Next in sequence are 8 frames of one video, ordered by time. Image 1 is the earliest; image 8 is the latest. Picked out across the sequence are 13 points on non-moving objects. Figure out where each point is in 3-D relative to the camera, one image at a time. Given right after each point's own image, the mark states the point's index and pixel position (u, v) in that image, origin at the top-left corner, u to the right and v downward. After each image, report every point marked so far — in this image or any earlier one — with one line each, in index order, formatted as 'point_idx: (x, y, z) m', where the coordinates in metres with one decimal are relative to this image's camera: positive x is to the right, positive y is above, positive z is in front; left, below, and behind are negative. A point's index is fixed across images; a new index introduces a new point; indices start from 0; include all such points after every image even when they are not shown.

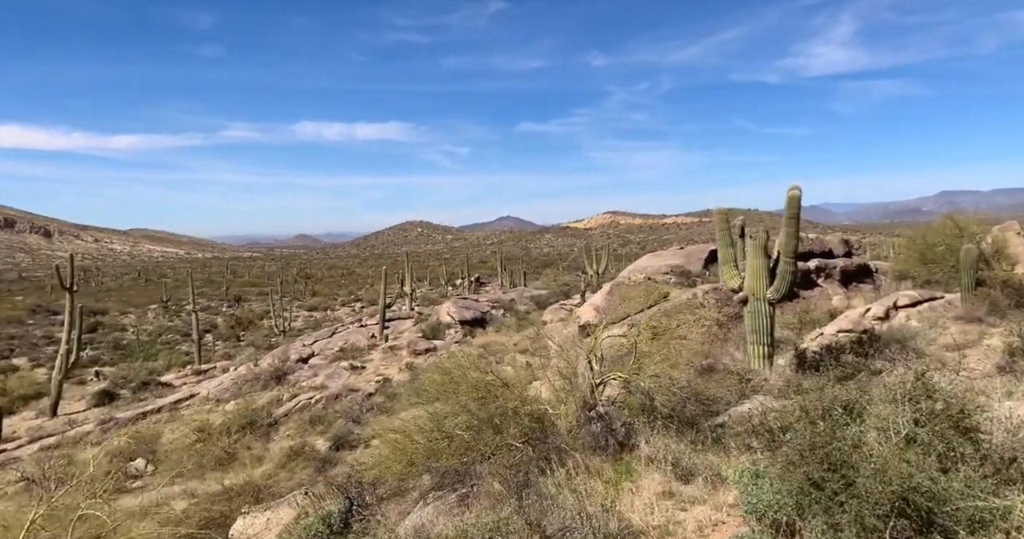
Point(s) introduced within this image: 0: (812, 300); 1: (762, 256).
0: (+6.8, -0.7, +15.2) m
1: (+3.3, +0.2, +8.9) m
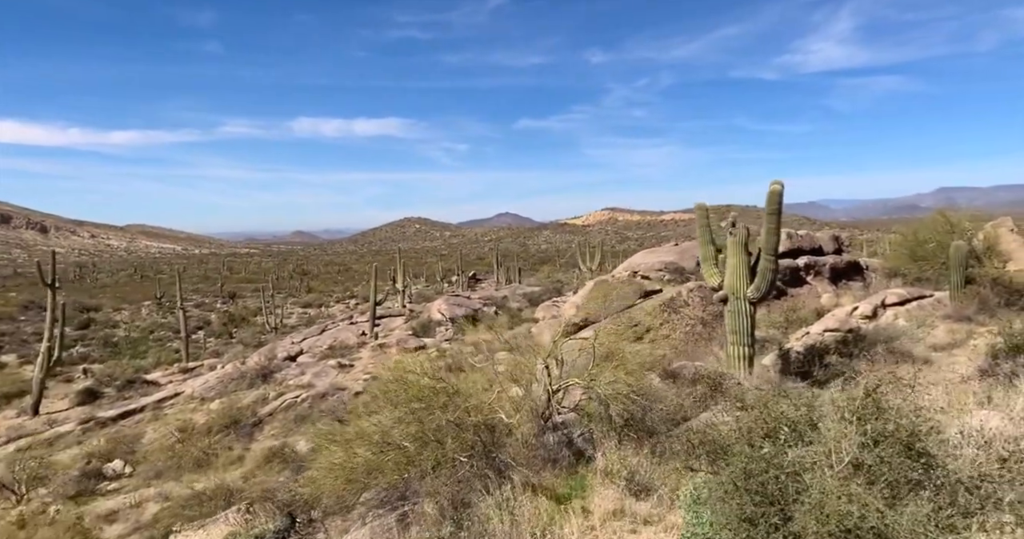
0: (+6.5, -0.6, +15.0) m
1: (+3.0, +0.2, +8.7) m
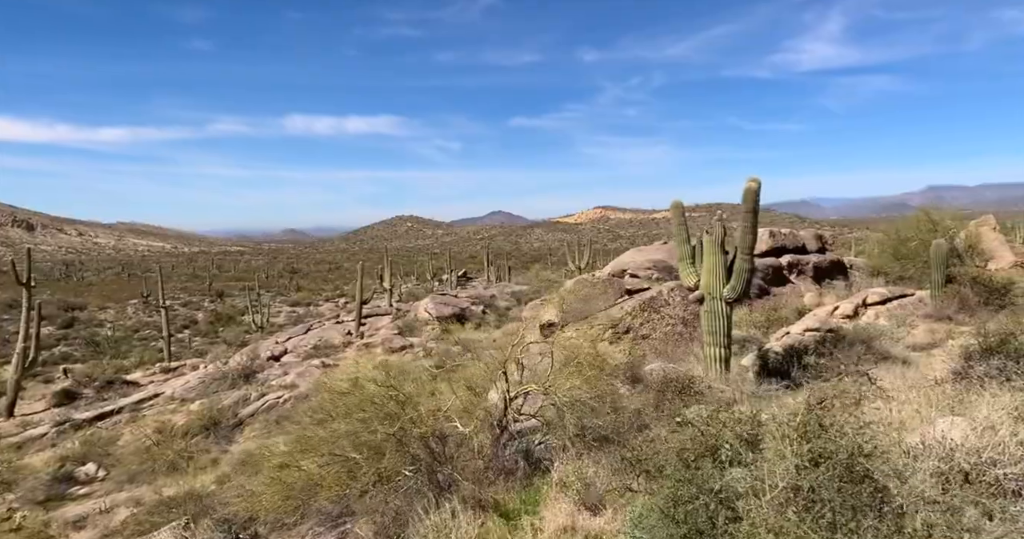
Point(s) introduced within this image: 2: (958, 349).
0: (+6.0, -0.6, +14.9) m
1: (+2.6, +0.2, +8.5) m
2: (+4.4, -0.8, +6.7) m
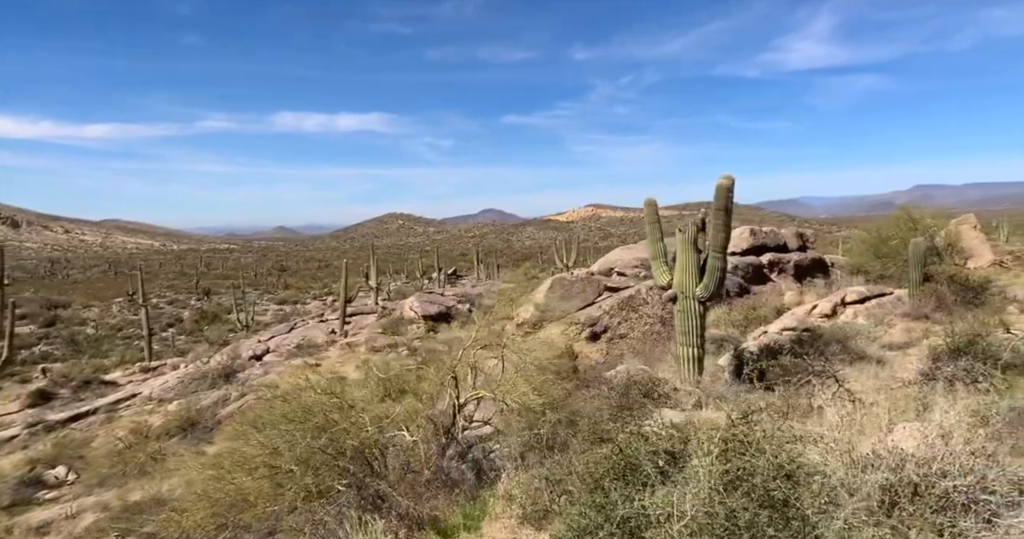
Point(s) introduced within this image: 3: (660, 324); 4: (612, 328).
0: (+5.6, -0.6, +14.9) m
1: (+2.3, +0.2, +8.4) m
2: (+4.1, -0.8, +6.6) m
3: (+2.6, -1.0, +12.0) m
4: (+1.8, -1.0, +11.7) m
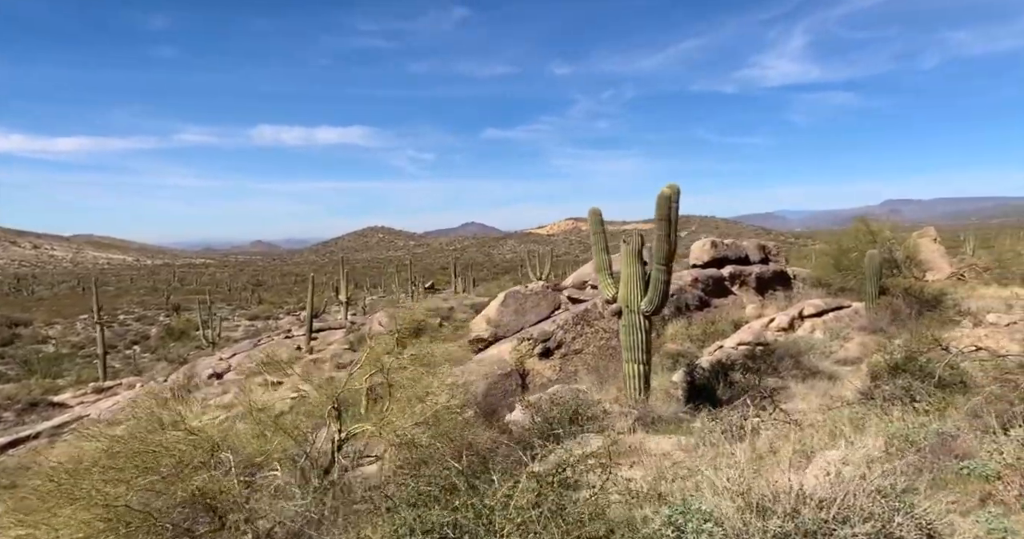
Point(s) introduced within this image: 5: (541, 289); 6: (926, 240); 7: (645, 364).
0: (+4.6, -0.9, +14.7) m
1: (+1.5, +0.1, +8.1) m
2: (+3.4, -0.9, +6.4) m
3: (+1.8, -1.2, +11.7) m
4: (+0.9, -1.2, +11.3) m
5: (+0.6, -0.4, +12.8) m
6: (+10.4, +0.7, +16.9) m
7: (+1.6, -1.1, +8.0) m
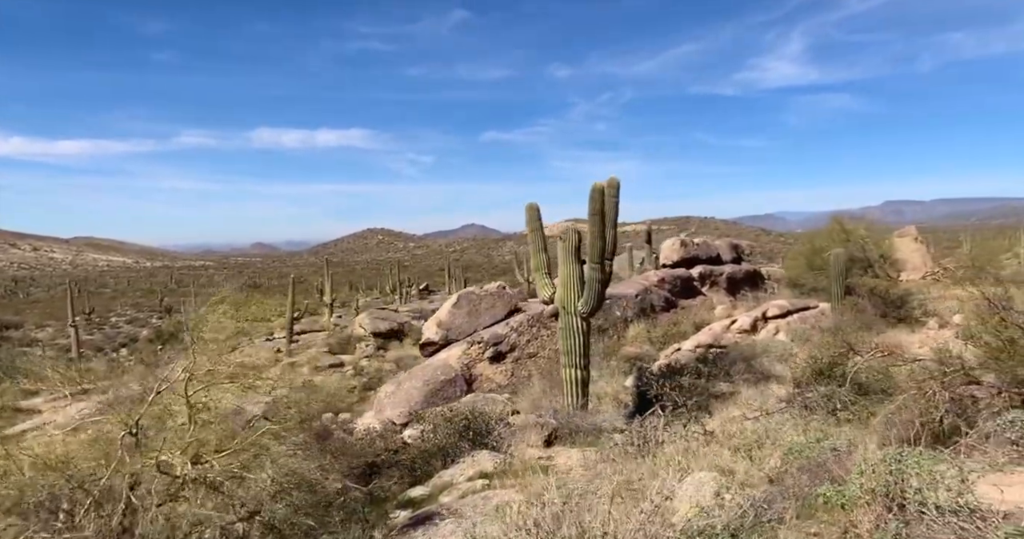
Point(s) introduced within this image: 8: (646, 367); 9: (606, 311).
0: (+3.8, -0.9, +14.2) m
1: (+0.7, +0.1, +7.7) m
2: (+2.6, -0.9, +5.9) m
3: (+1.0, -1.2, +11.2) m
4: (+0.1, -1.2, +10.9) m
5: (-0.3, -0.4, +12.4) m
6: (+9.5, +0.8, +16.5) m
7: (+0.8, -1.1, +7.6) m
8: (+2.0, -1.4, +10.2) m
9: (+1.8, -0.8, +12.9) m
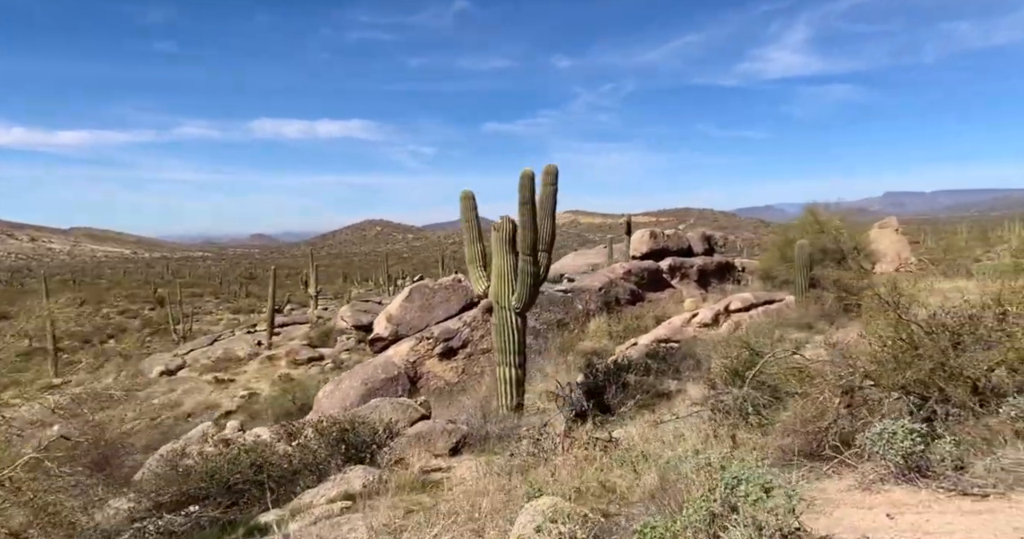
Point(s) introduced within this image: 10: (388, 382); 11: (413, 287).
0: (+3.0, -0.7, +13.9) m
1: (0.0, +0.2, +7.3) m
2: (+1.9, -0.8, +5.6) m
3: (+0.2, -1.1, +10.9) m
4: (-0.6, -1.1, +10.6) m
5: (-1.0, -0.2, +12.0) m
6: (+8.7, +1.0, +16.2) m
7: (0.0, -1.1, +7.3) m
8: (+1.3, -1.3, +9.8) m
9: (+1.0, -0.6, +12.5) m
10: (-1.7, -1.5, +9.1) m
11: (-1.7, -0.3, +12.1) m
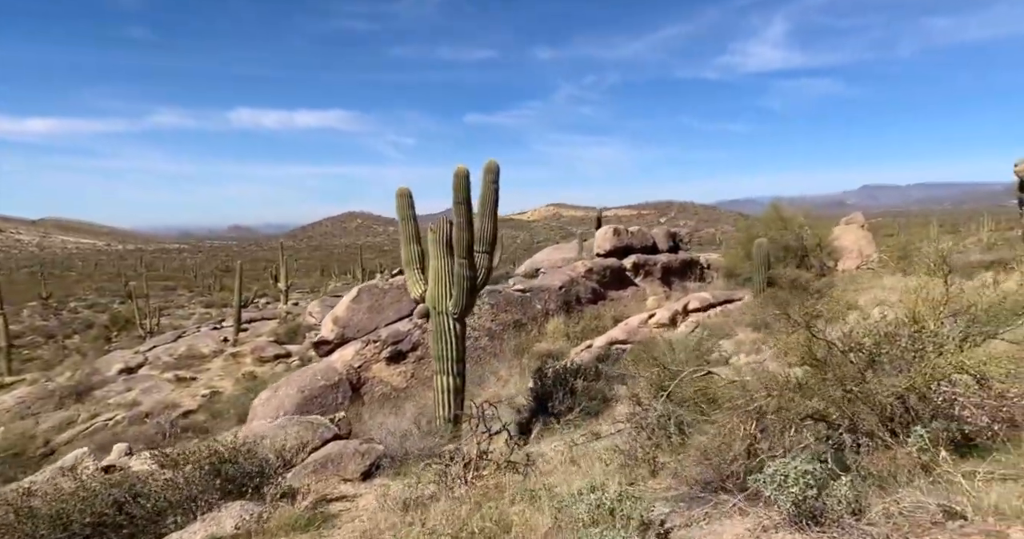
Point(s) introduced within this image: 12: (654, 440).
0: (+2.2, -0.6, +13.6) m
1: (-0.7, +0.1, +7.0) m
2: (+1.3, -0.9, +5.3) m
3: (-0.5, -1.1, +10.5) m
4: (-1.4, -1.1, +10.2) m
5: (-1.8, -0.2, +11.6) m
6: (+7.8, +1.0, +16.0) m
7: (-0.6, -1.1, +6.9) m
8: (+0.6, -1.3, +9.5) m
9: (+0.2, -0.6, +12.2) m
10: (-2.4, -1.5, +8.7) m
11: (-2.4, -0.3, +11.7) m
12: (+0.8, -1.0, +3.9) m
